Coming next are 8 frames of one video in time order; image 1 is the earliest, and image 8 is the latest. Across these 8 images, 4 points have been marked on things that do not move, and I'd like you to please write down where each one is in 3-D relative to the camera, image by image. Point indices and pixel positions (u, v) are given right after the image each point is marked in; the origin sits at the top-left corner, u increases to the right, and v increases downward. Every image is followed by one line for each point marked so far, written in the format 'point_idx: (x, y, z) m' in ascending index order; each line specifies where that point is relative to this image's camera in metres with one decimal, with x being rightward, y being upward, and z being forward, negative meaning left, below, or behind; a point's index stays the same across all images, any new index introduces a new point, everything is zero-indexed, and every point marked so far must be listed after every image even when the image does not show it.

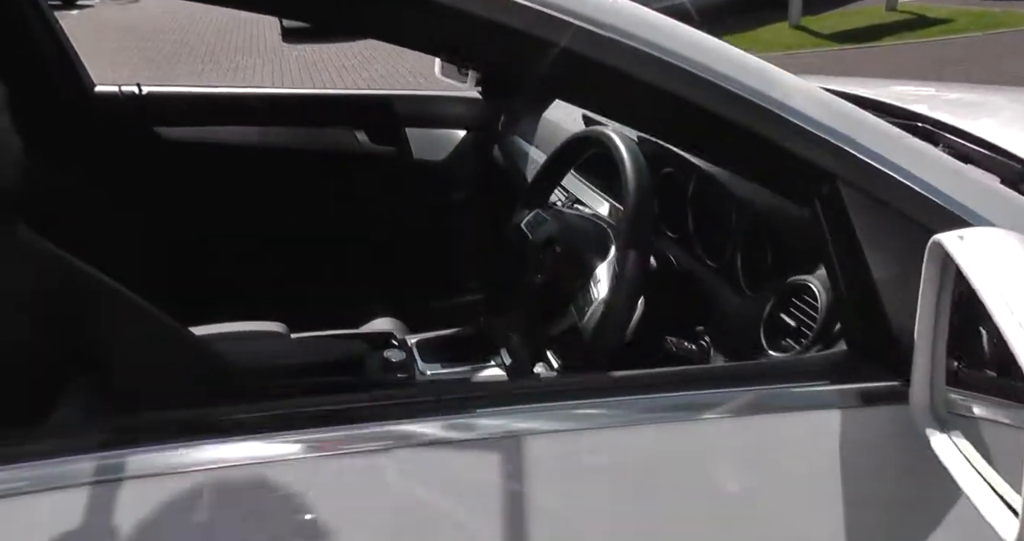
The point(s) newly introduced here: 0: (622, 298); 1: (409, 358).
0: (+0.2, 0.0, +1.1) m
1: (-0.2, -0.2, +1.8) m
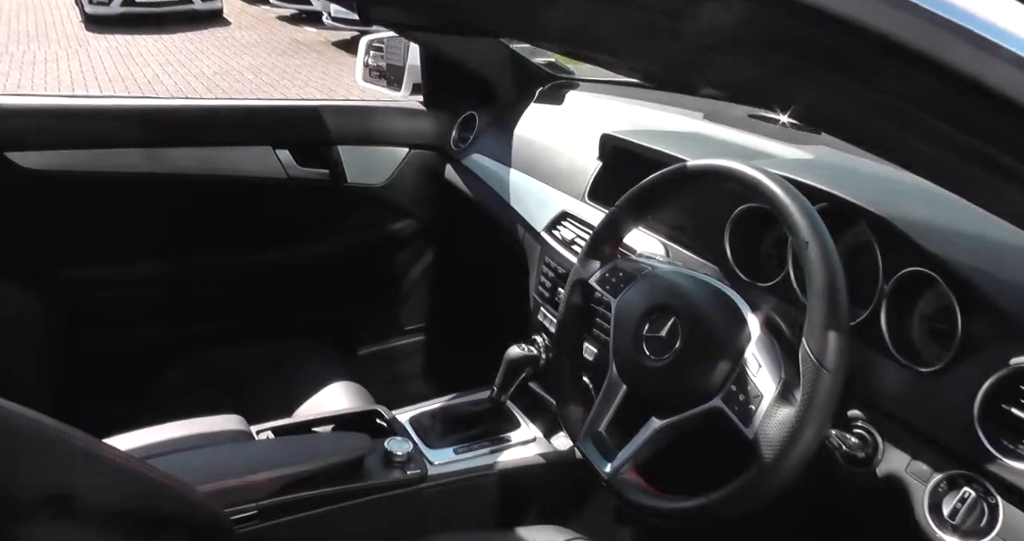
0: (+0.3, -0.1, +0.8) m
1: (-0.2, -0.3, +1.4) m
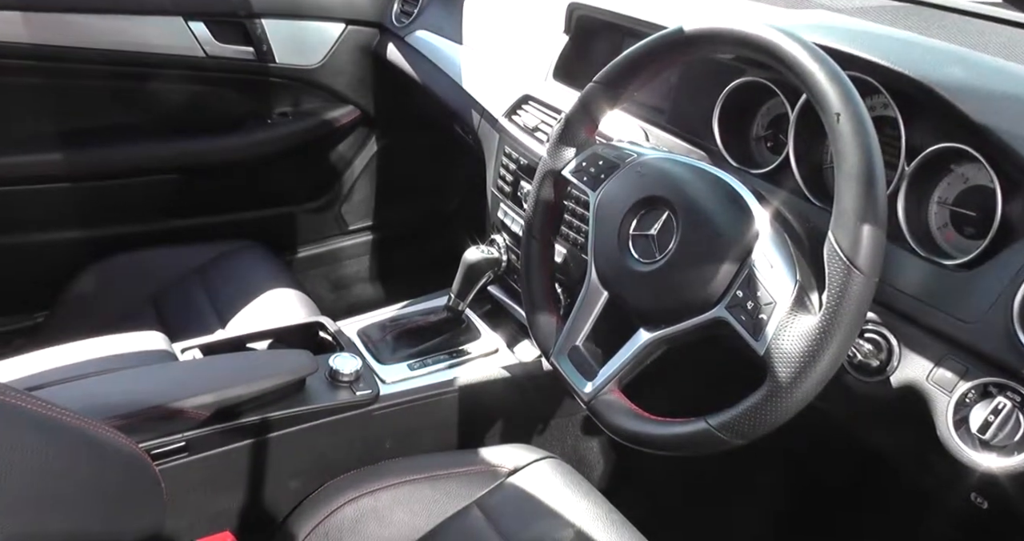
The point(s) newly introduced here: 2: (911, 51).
0: (+0.3, 0.0, +0.7) m
1: (-0.2, -0.1, +1.3) m
2: (+0.4, +0.2, +0.9) m
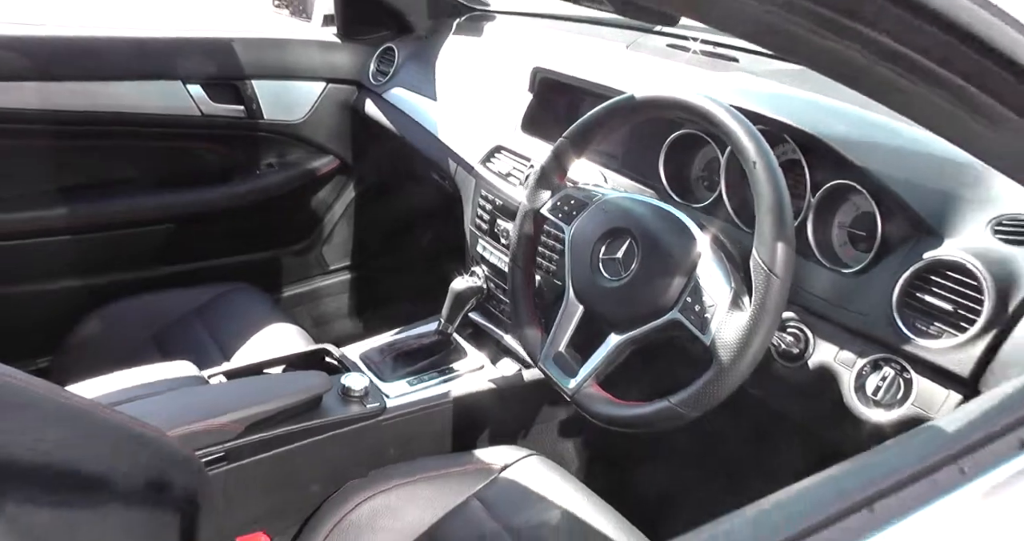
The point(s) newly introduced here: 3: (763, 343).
0: (+0.3, 0.0, +0.9) m
1: (-0.3, -0.2, +1.4) m
2: (+0.4, +0.2, +1.2) m
3: (+0.3, -0.1, +0.9) m
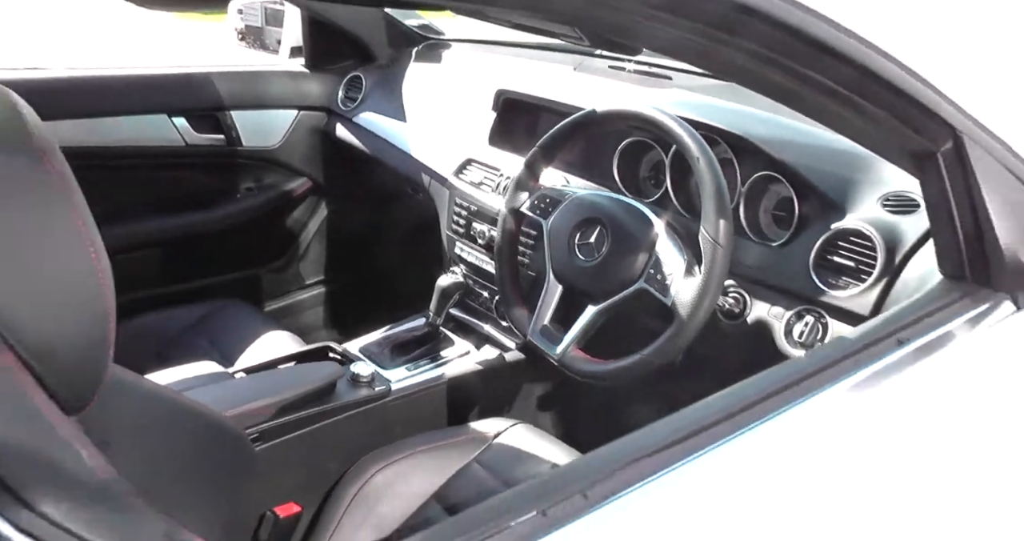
0: (+0.3, 0.0, +1.2) m
1: (-0.3, -0.2, +1.6) m
2: (+0.4, +0.3, +1.4) m
3: (+0.3, 0.0, +1.2) m
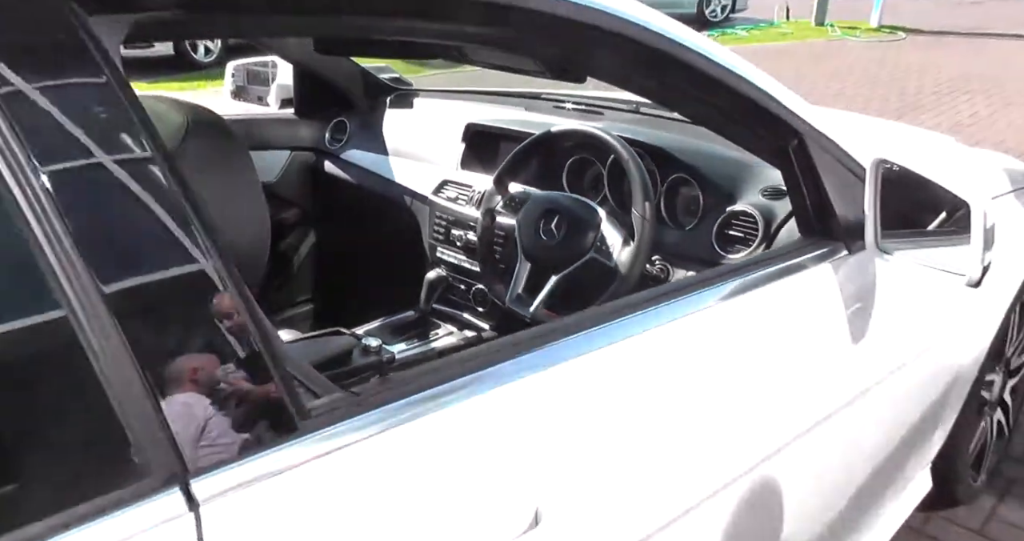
0: (+0.3, +0.1, +1.6) m
1: (-0.3, -0.2, +2.0) m
2: (+0.3, +0.3, +1.9) m
3: (+0.3, 0.0, +1.6) m
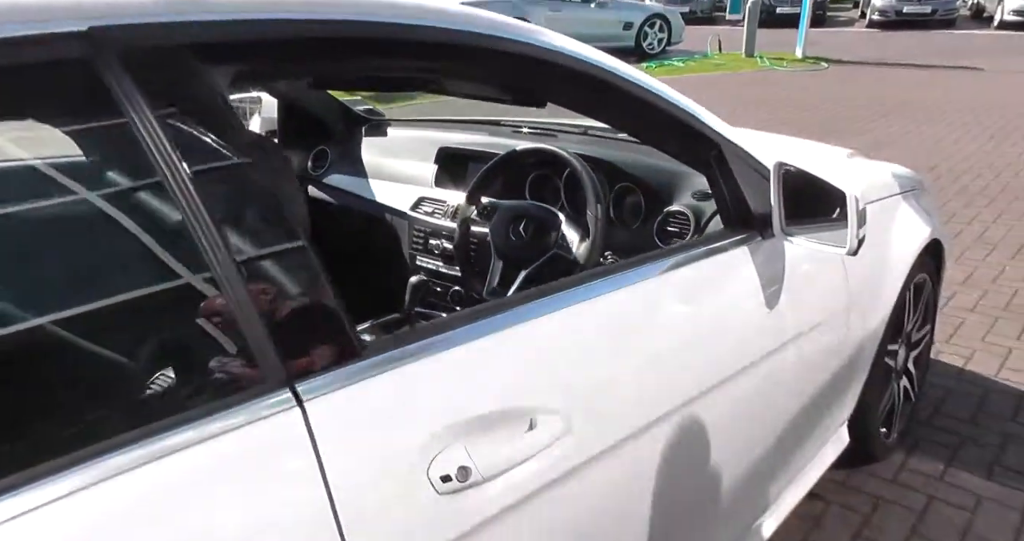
0: (+0.2, +0.1, +2.0) m
1: (-0.4, -0.2, +2.3) m
2: (+0.2, +0.3, +2.3) m
3: (+0.2, 0.0, +2.0) m
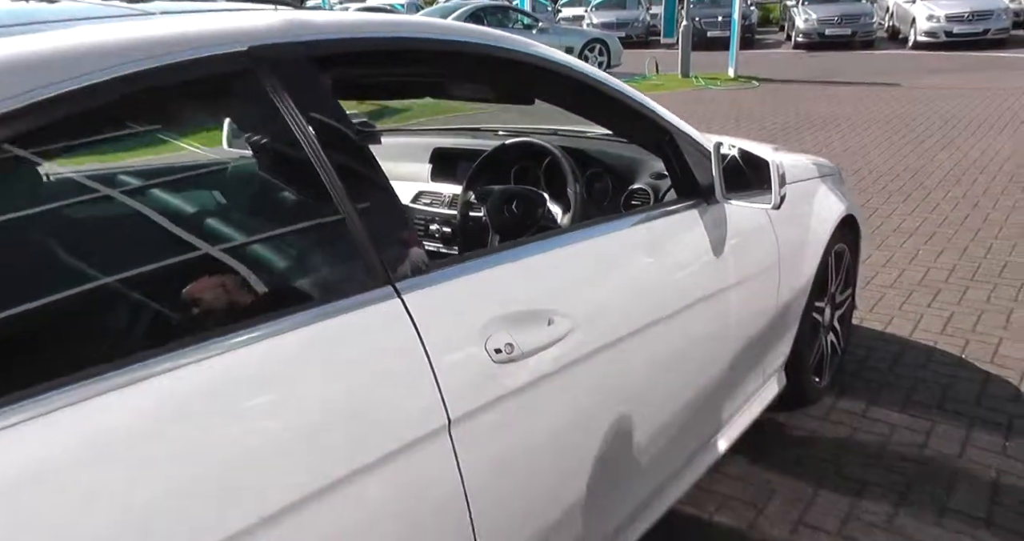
0: (+0.2, +0.2, +2.5) m
1: (-0.4, -0.1, +2.8) m
2: (+0.2, +0.4, +2.8) m
3: (+0.2, +0.1, +2.5) m
